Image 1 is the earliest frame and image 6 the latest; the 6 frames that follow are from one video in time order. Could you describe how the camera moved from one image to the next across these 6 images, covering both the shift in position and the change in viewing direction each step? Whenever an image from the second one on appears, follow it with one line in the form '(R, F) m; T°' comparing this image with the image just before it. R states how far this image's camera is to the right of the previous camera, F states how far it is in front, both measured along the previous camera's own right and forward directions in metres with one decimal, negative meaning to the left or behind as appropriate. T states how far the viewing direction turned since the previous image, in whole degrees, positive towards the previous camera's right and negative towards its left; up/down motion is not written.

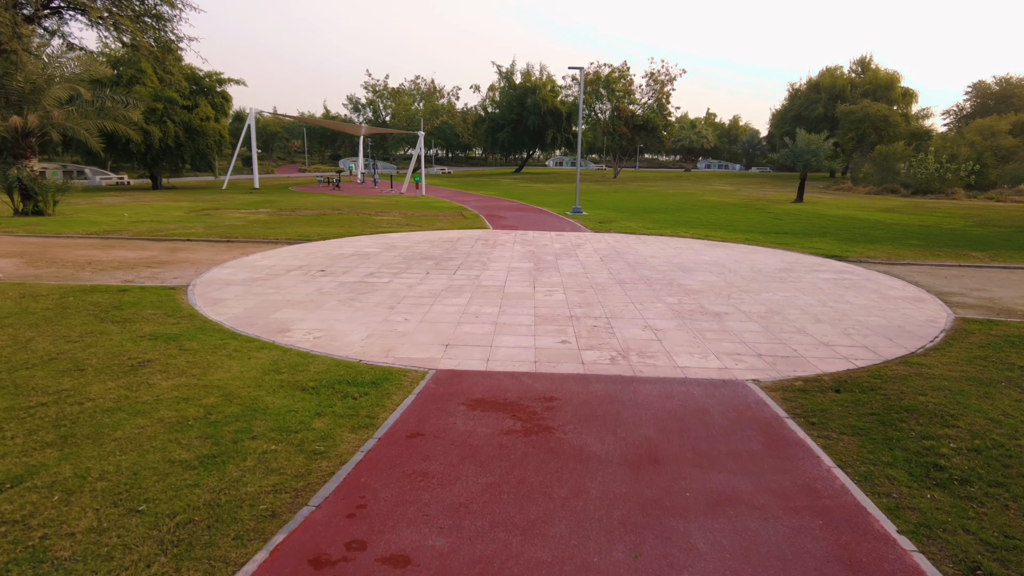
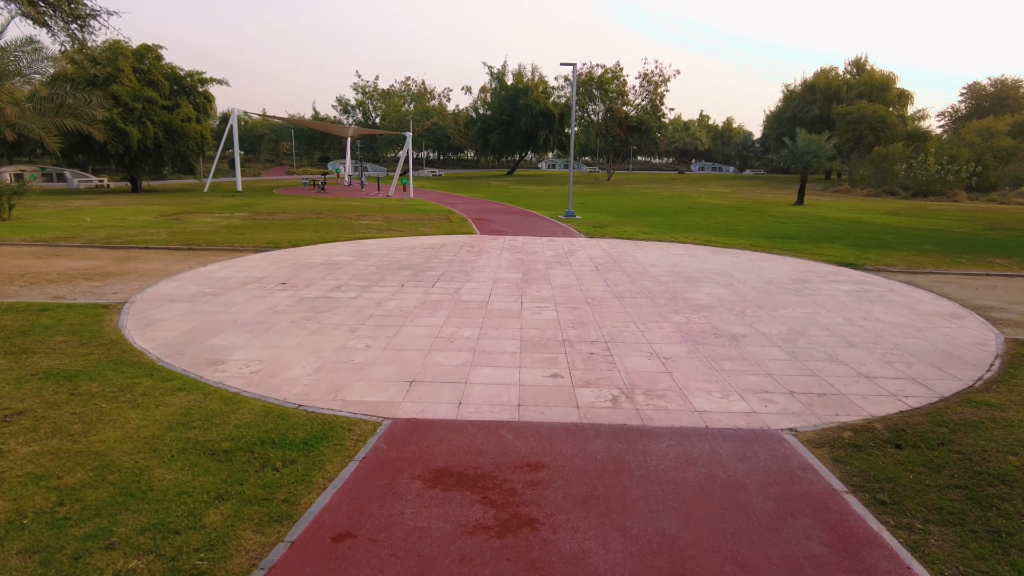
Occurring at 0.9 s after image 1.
(+0.1, +1.2) m; +1°
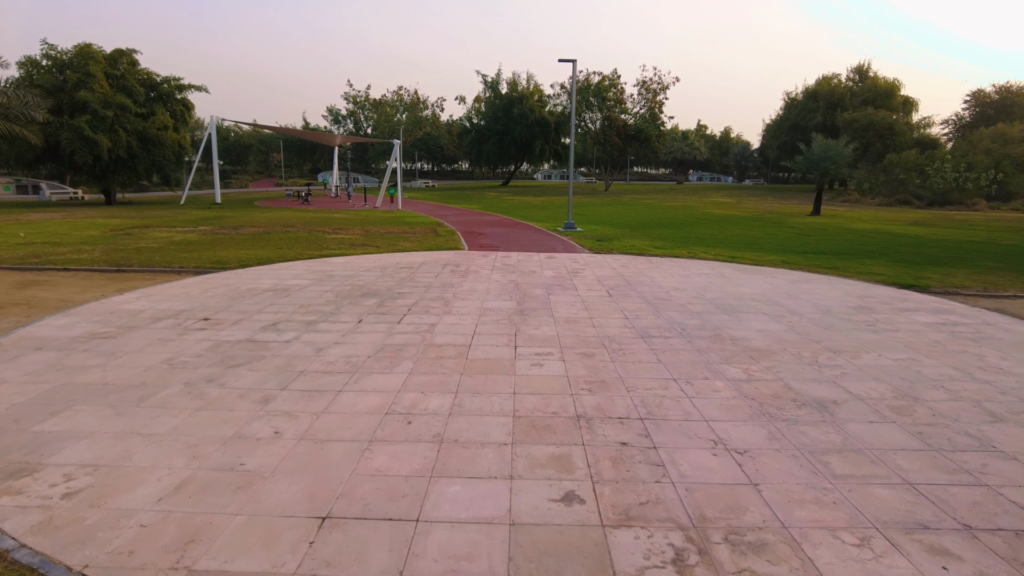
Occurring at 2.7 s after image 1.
(+0.1, +2.2) m; 0°
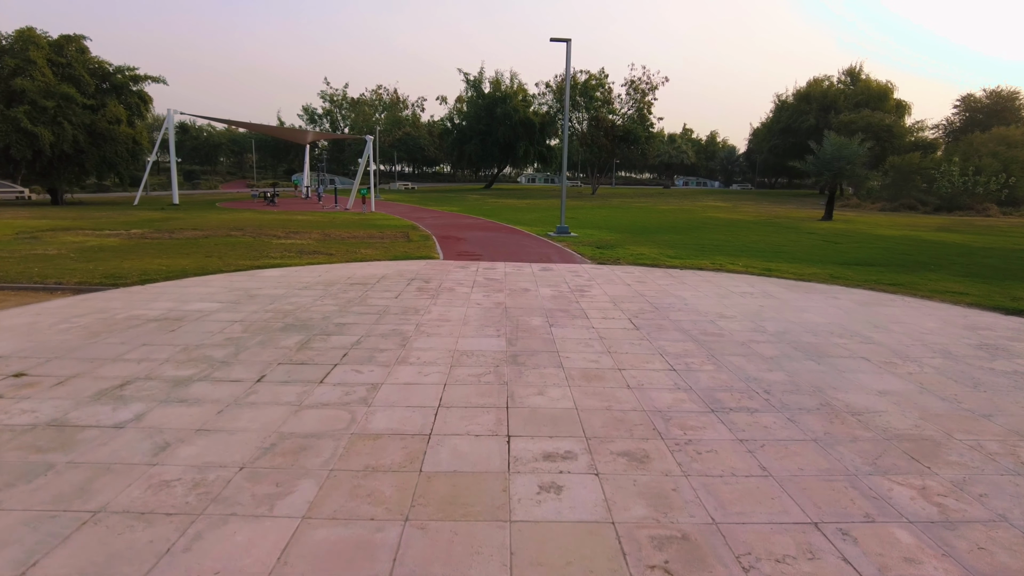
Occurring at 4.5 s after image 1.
(0.0, +2.7) m; +2°
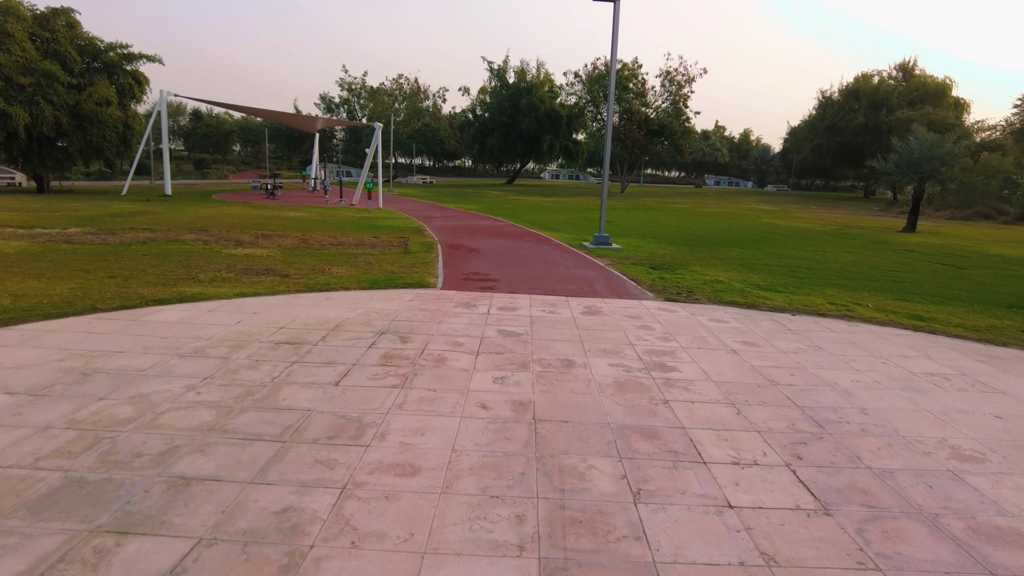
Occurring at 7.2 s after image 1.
(-0.1, +3.6) m; -2°
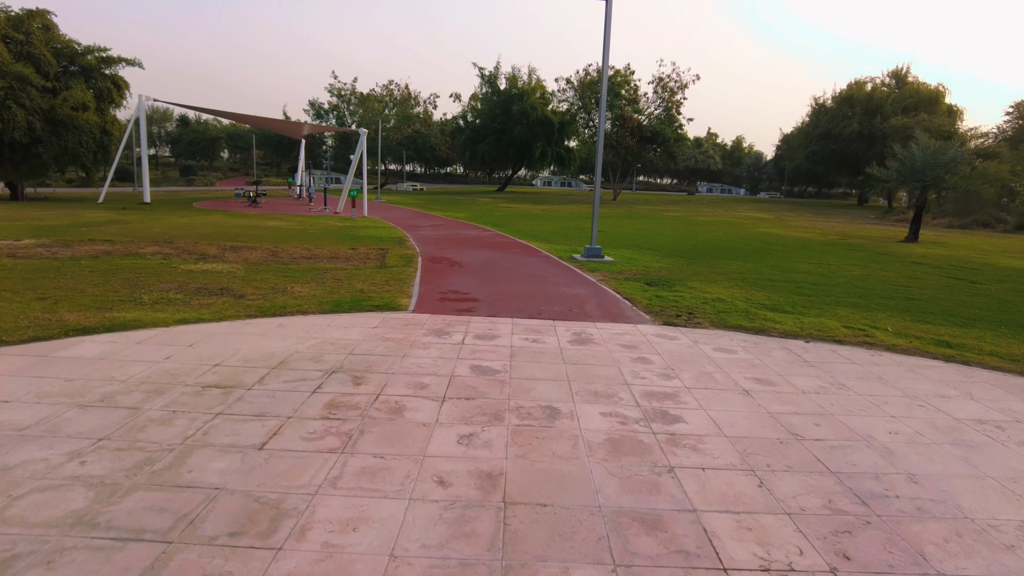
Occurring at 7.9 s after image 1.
(+0.1, +0.9) m; +1°
